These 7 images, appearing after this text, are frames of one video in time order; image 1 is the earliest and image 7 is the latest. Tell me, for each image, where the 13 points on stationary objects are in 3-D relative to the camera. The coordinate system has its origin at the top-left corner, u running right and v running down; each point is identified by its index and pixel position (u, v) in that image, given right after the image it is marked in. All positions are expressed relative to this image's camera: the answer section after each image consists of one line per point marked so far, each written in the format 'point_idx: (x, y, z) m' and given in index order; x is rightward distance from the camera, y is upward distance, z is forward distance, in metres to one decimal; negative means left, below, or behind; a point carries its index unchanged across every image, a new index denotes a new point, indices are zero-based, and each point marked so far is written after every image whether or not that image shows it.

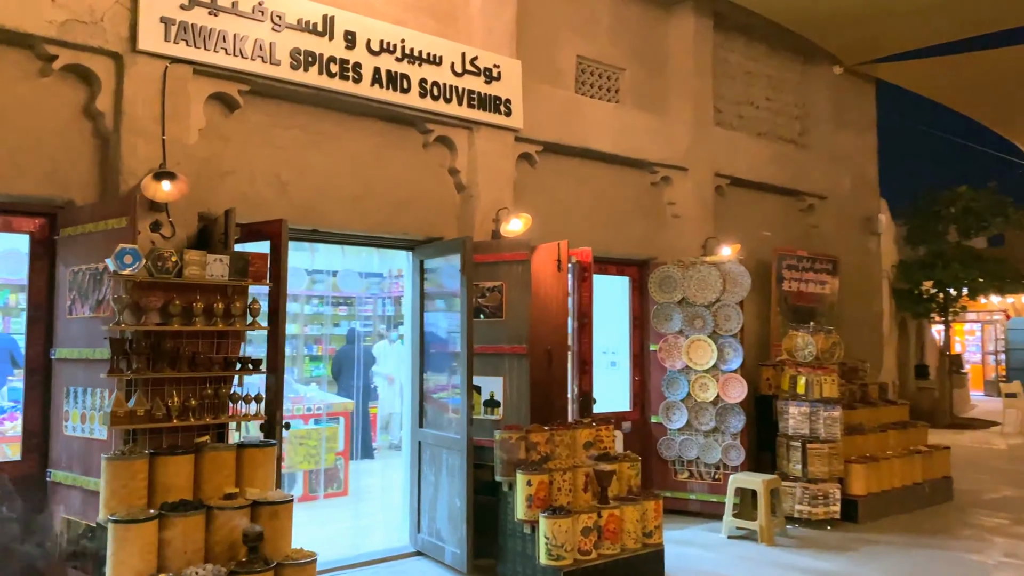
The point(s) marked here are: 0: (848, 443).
0: (+2.4, -1.1, +6.0) m
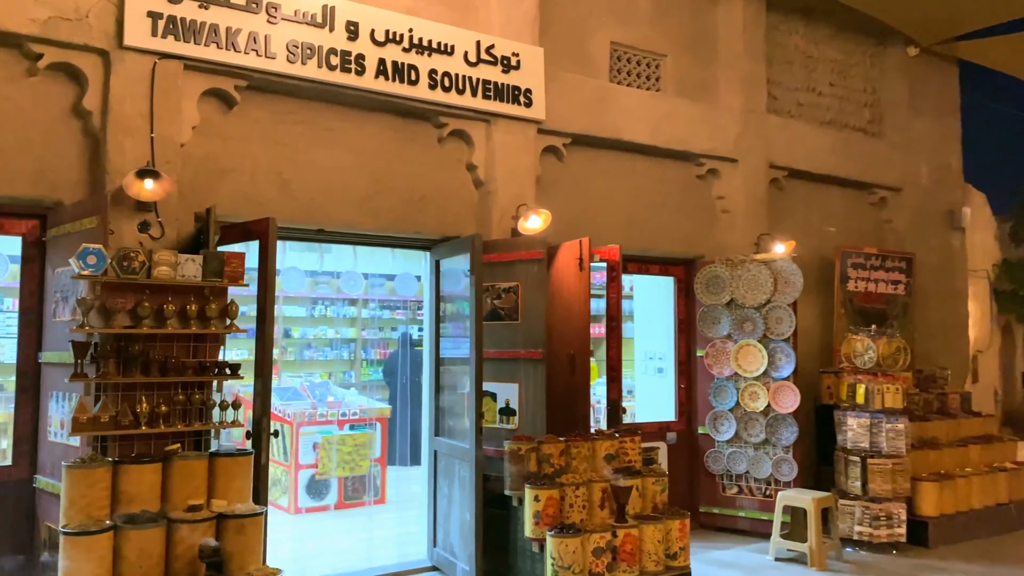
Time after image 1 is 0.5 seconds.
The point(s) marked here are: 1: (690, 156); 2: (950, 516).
0: (+2.6, -1.1, +5.4) m
1: (+1.2, +0.9, +5.6) m
2: (+2.7, -1.4, +5.3) m
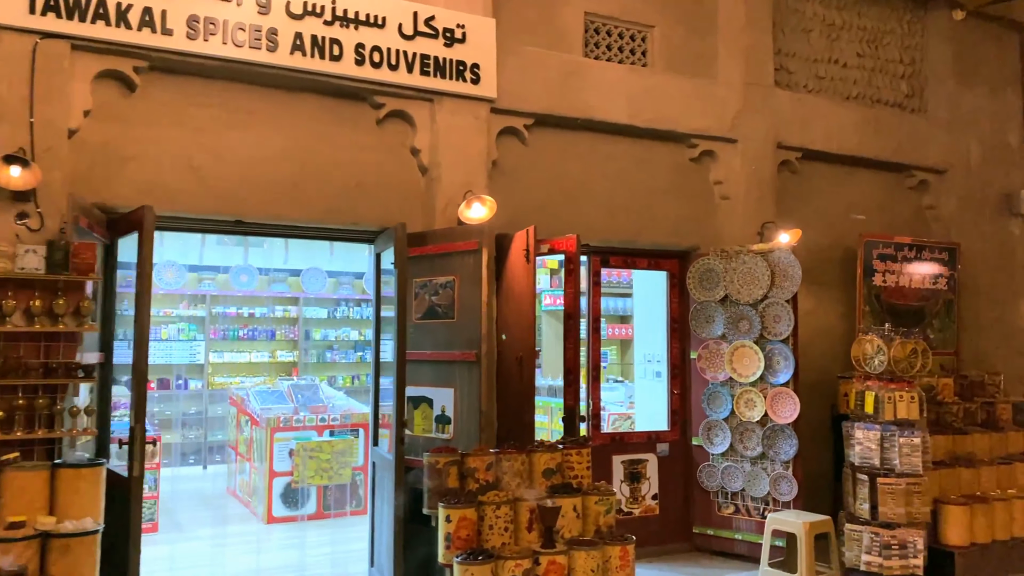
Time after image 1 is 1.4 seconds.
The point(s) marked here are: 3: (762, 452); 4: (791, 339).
0: (+2.4, -1.0, +4.7) m
1: (+1.0, +0.9, +5.0) m
2: (+2.5, -1.4, +4.5) m
3: (+1.4, -0.9, +4.7) m
4: (+1.5, -0.3, +4.7) m
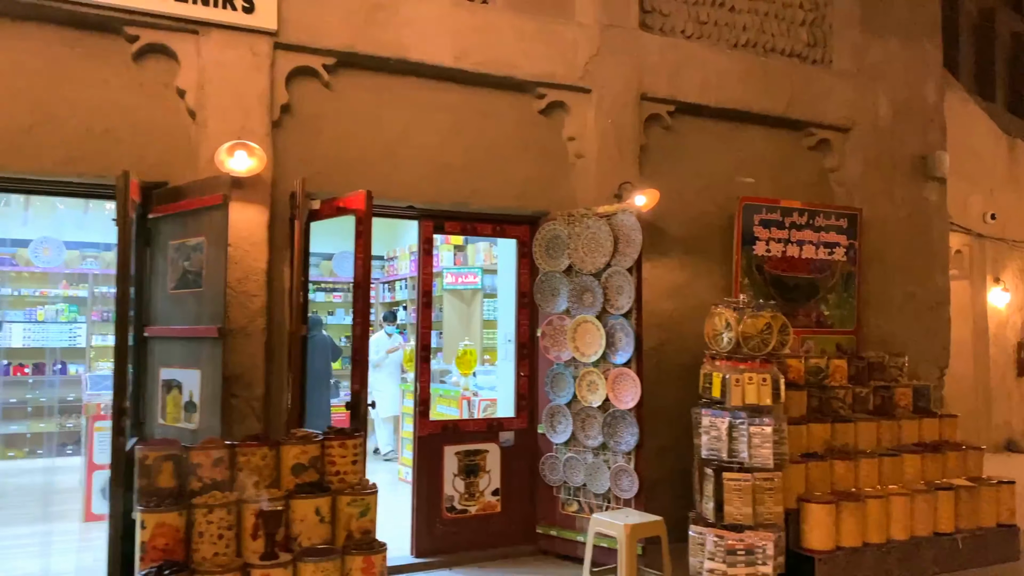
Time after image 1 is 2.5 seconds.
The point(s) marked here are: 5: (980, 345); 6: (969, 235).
0: (+1.5, -0.9, +4.1) m
1: (+0.1, +1.1, +4.4) m
2: (+1.6, -1.2, +3.9) m
3: (+0.4, -0.8, +4.1) m
4: (+0.6, -0.1, +4.1) m
5: (+4.9, -0.6, +8.8) m
6: (+4.7, +0.5, +8.8) m
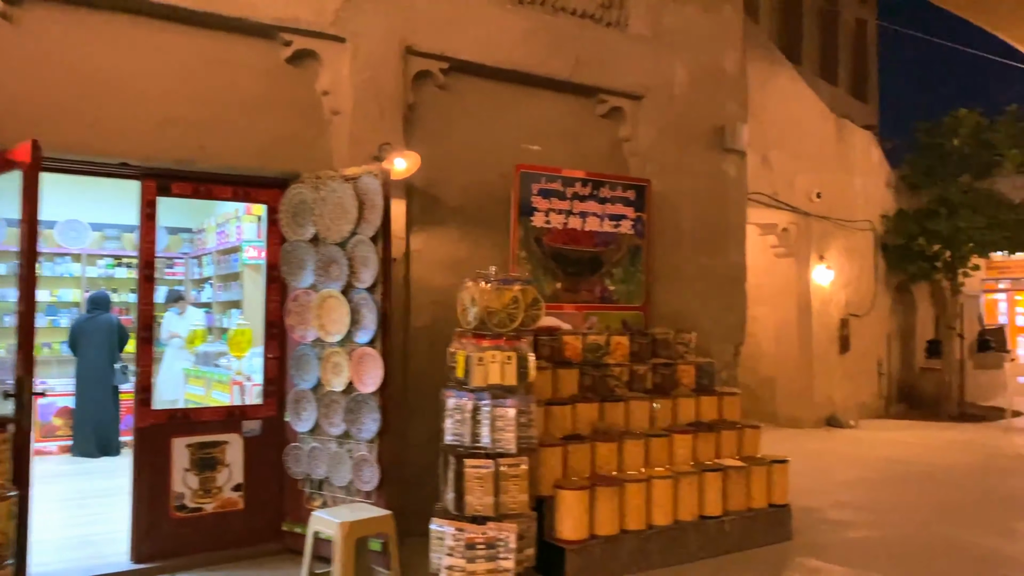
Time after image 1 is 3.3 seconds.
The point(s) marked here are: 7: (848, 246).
0: (+0.3, -0.8, +3.8) m
1: (-1.1, +1.2, +3.9) m
2: (+0.4, -1.1, +3.7) m
3: (-0.7, -0.6, +3.7) m
4: (-0.6, 0.0, +3.7) m
5: (+3.1, -0.4, +8.9) m
6: (+3.0, +0.8, +8.9) m
7: (+3.8, +0.5, +9.5) m
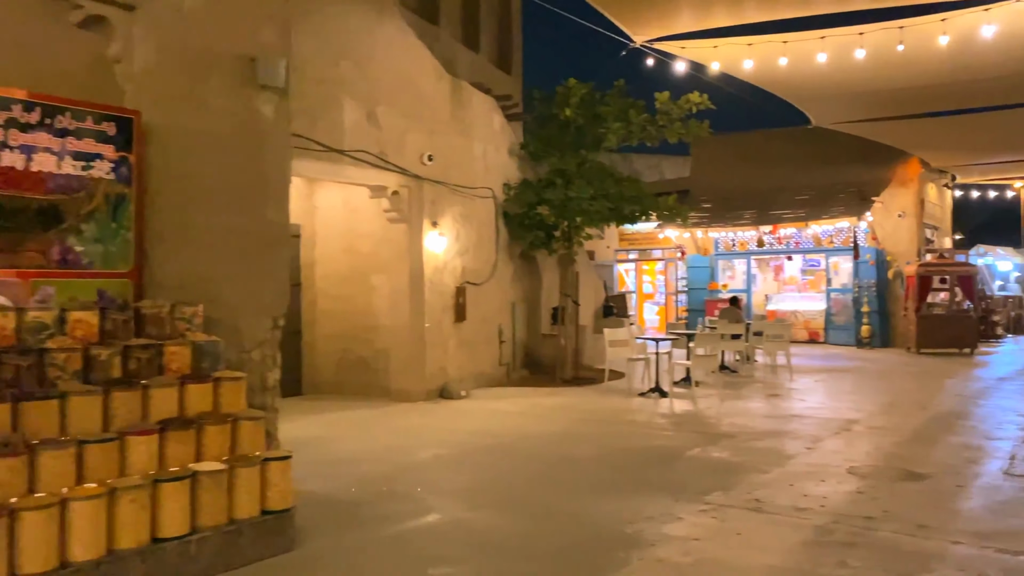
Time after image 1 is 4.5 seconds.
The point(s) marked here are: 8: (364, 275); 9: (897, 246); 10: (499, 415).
0: (-1.8, -0.6, +2.7) m
1: (-3.2, +1.3, +2.3) m
2: (-1.7, -1.0, +2.7) m
3: (-2.8, -0.5, +2.3) m
4: (-2.6, +0.1, +2.2) m
5: (-1.0, 0.0, +8.5) m
6: (-1.1, +1.1, +8.3) m
7: (-0.5, +0.8, +9.2) m
8: (-1.5, +0.1, +8.7) m
9: (+7.0, +0.7, +15.4) m
10: (-0.1, -1.1, +7.5) m
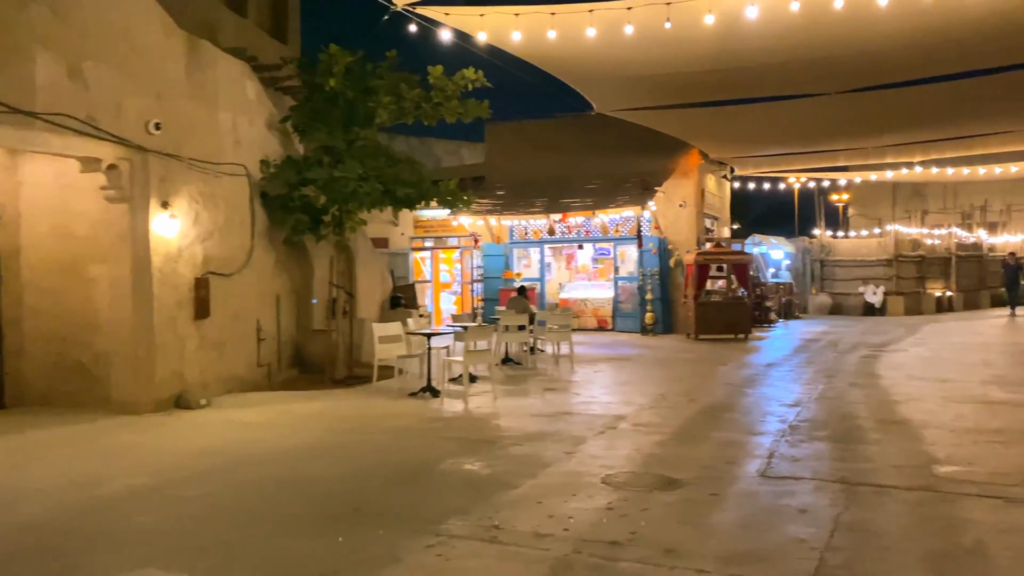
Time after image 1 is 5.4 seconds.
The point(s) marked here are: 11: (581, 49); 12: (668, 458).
0: (-2.8, -0.6, +1.5) m
1: (-4.0, +1.3, +0.7) m
2: (-2.6, -1.0, +1.4) m
3: (-3.5, -0.5, +0.8) m
4: (-3.4, +0.1, +0.8) m
5: (-3.2, 0.0, +7.2) m
6: (-3.2, +1.2, +7.1) m
7: (-2.9, +0.9, +8.0) m
8: (-3.7, +0.2, +7.3) m
9: (+3.1, +1.0, +15.7) m
10: (-2.1, -1.1, +6.5) m
11: (+0.7, +2.2, +8.0) m
12: (+0.9, -1.0, +5.1) m
